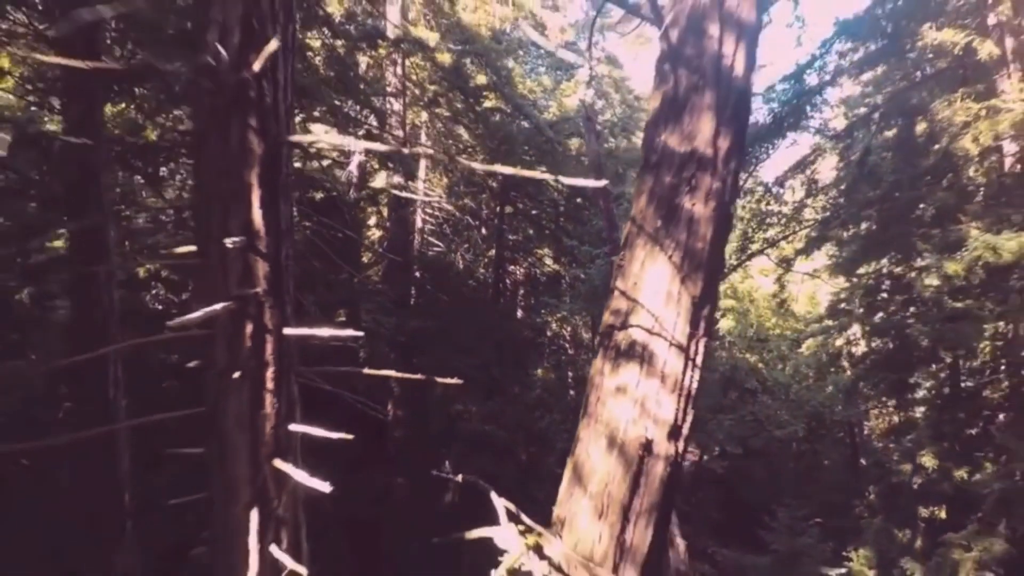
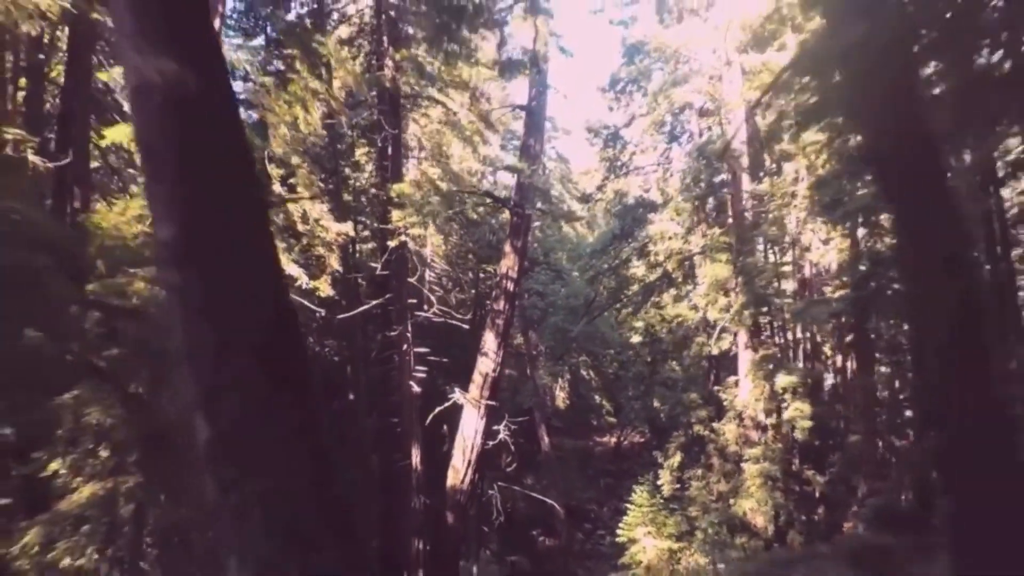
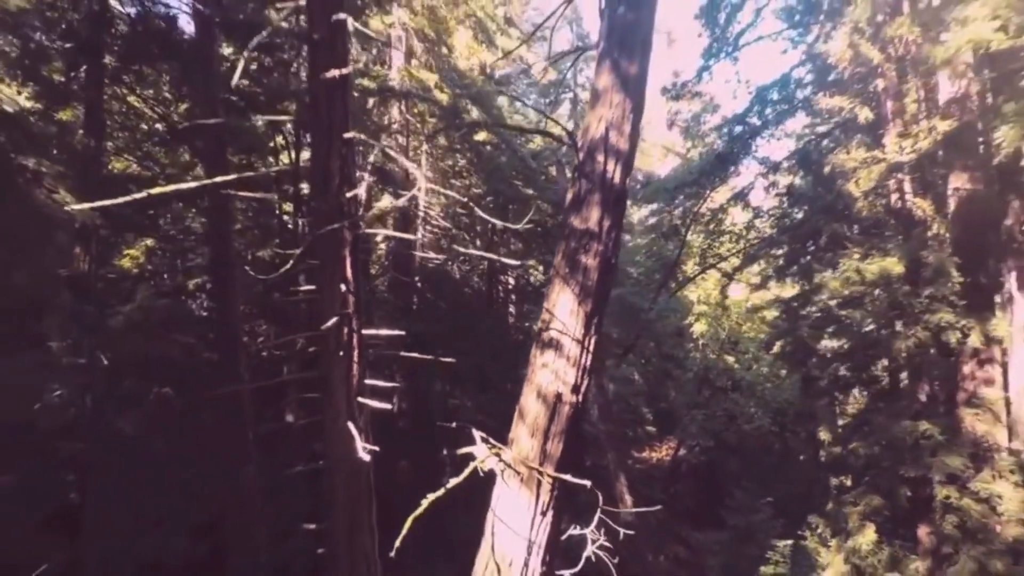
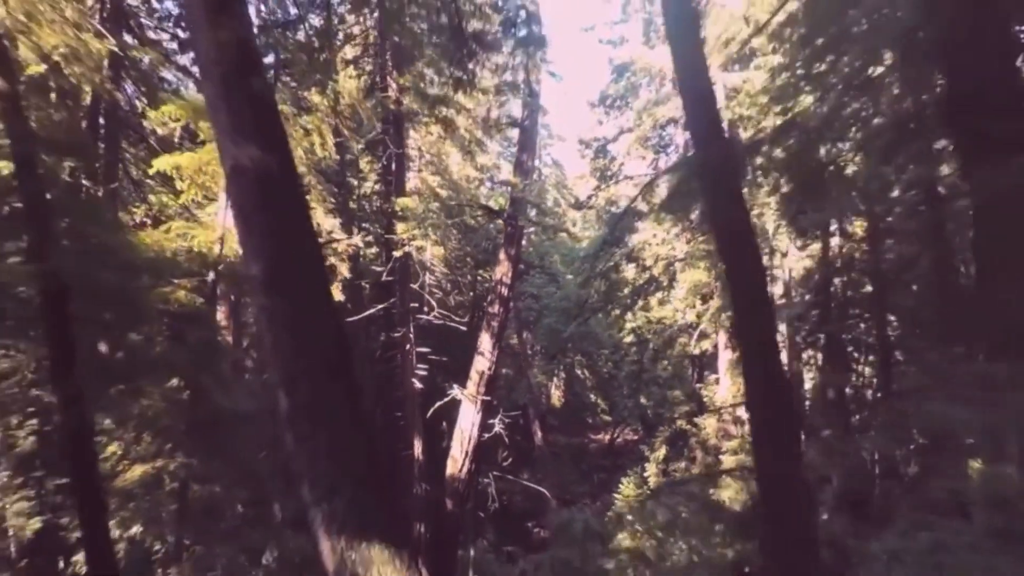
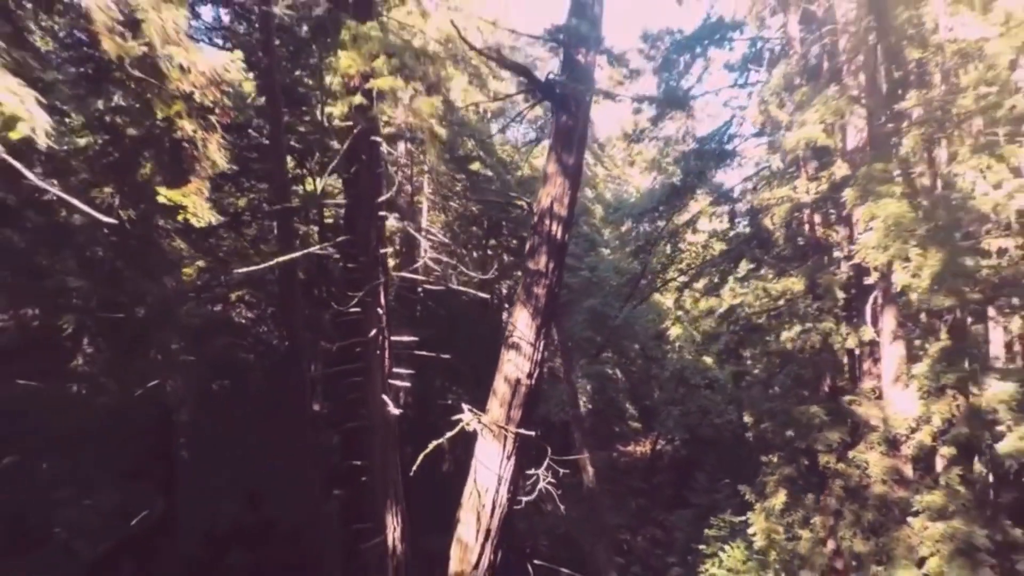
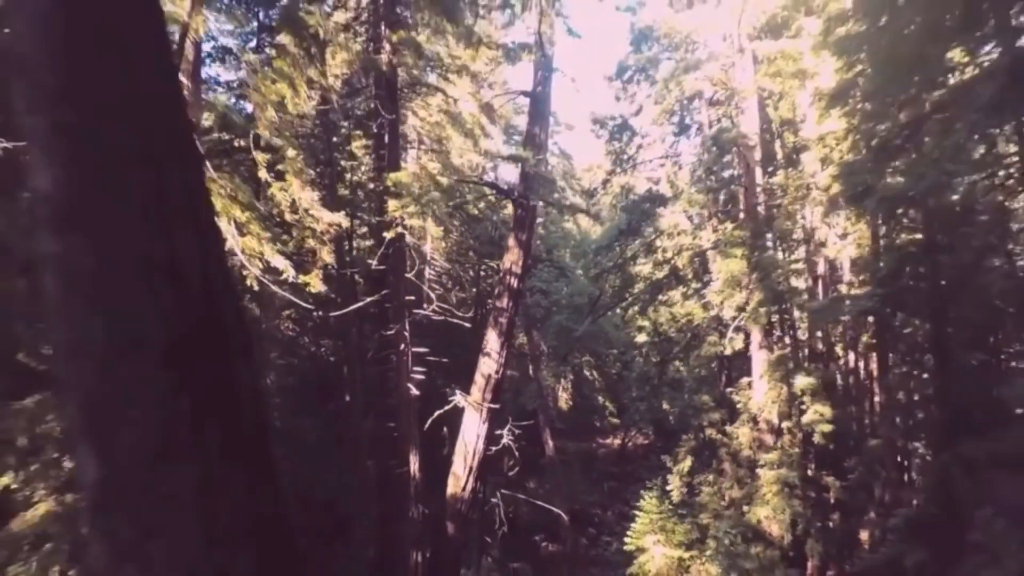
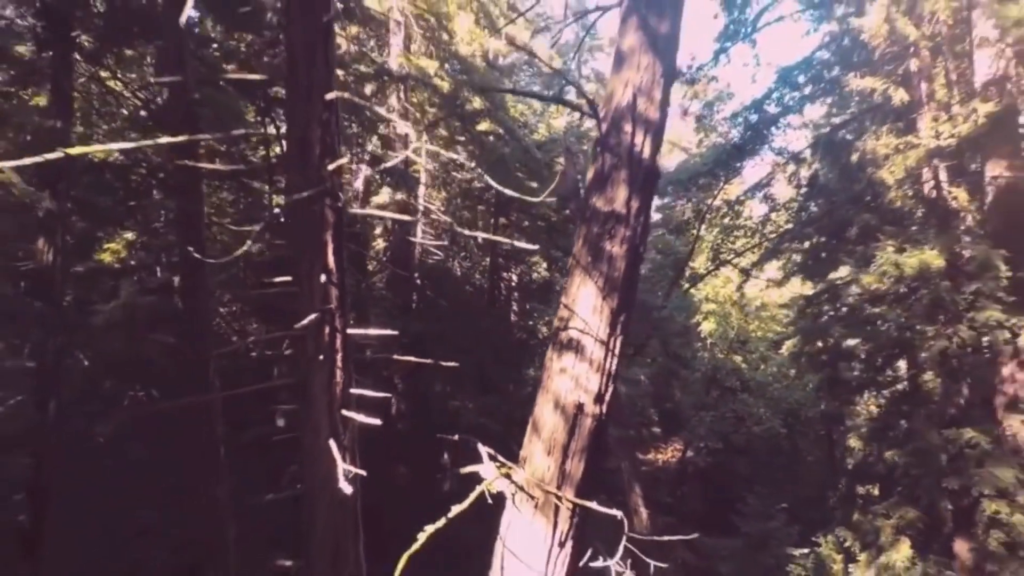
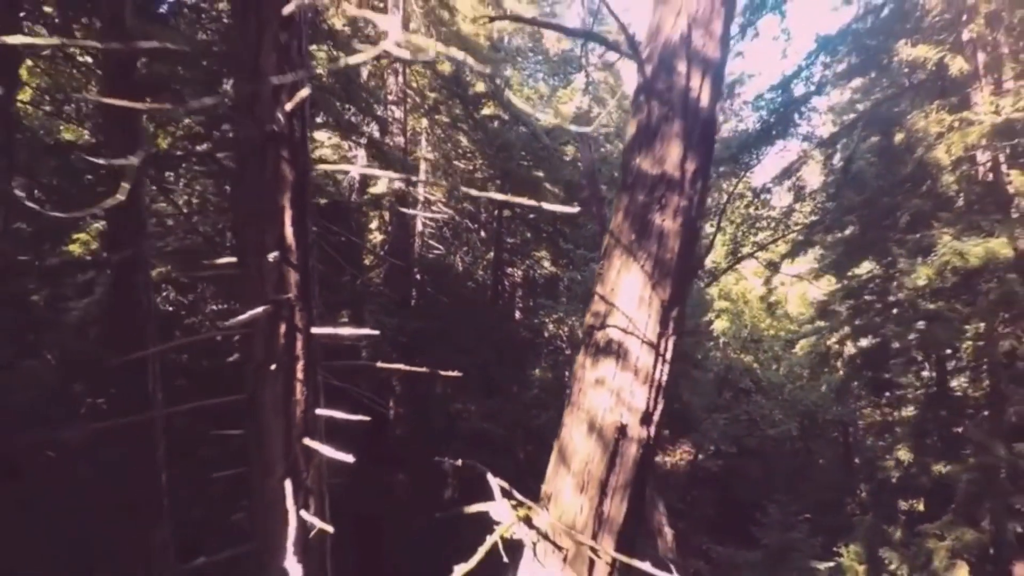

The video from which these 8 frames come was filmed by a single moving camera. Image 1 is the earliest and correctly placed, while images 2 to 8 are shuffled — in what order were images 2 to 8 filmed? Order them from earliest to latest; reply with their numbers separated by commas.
8, 7, 3, 5, 6, 2, 4
